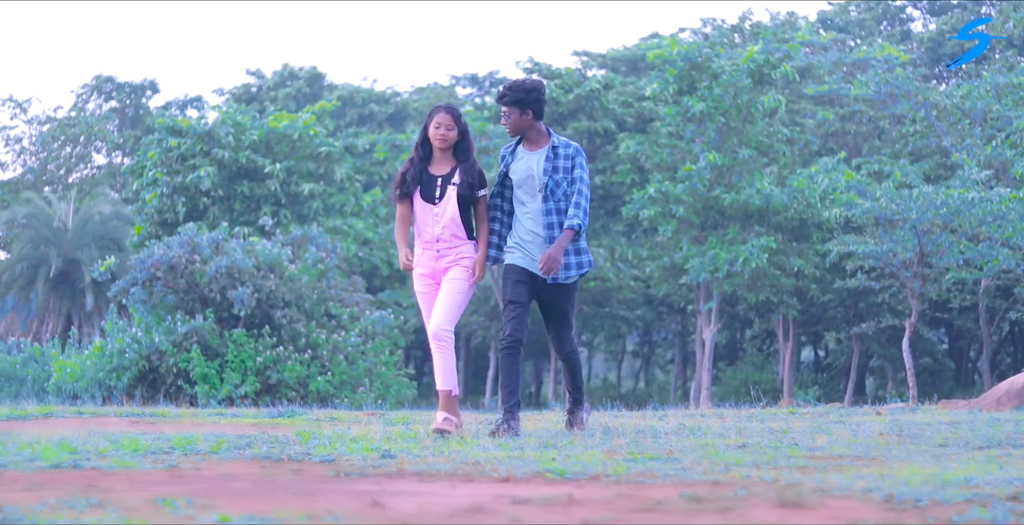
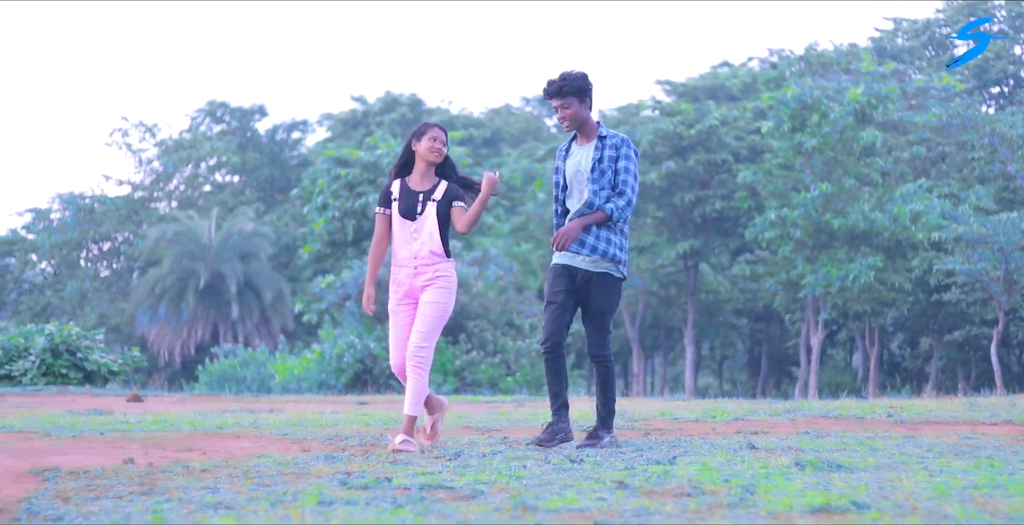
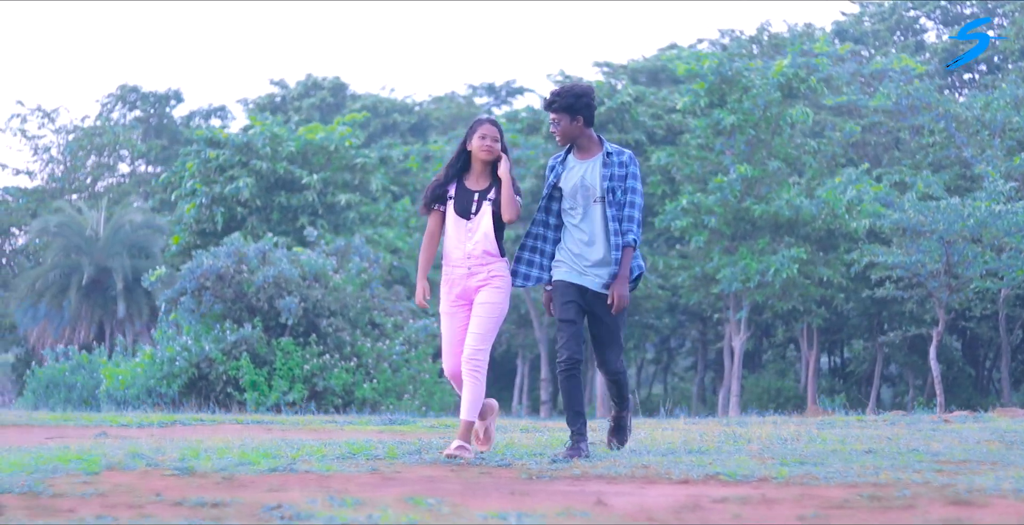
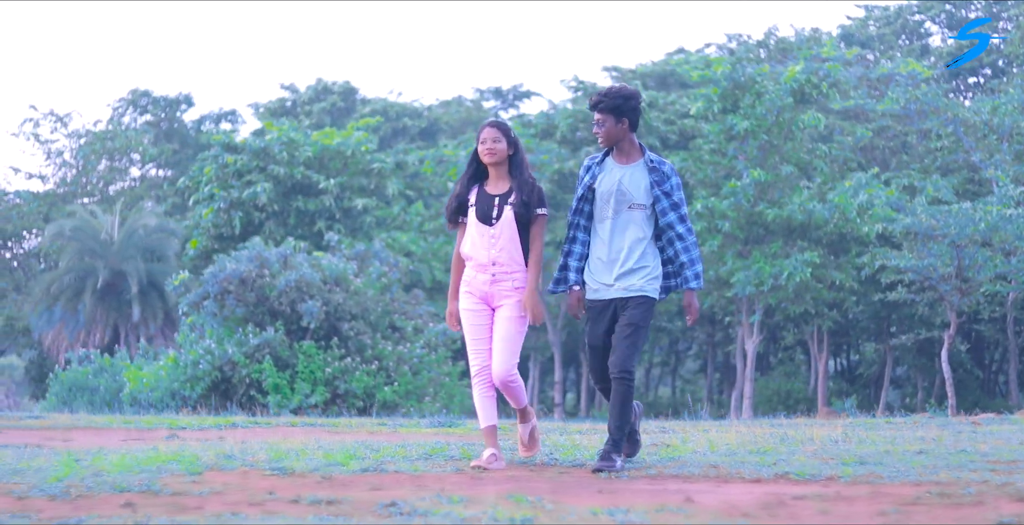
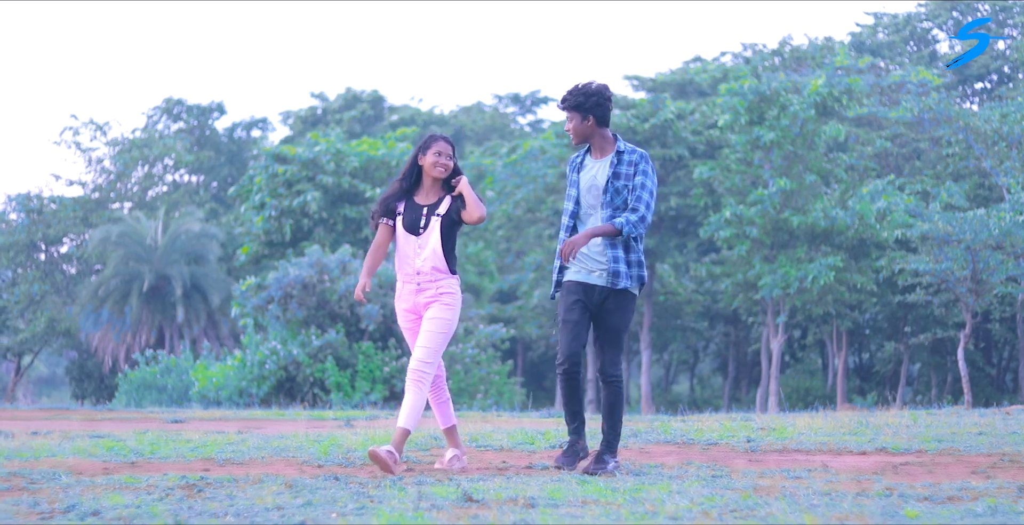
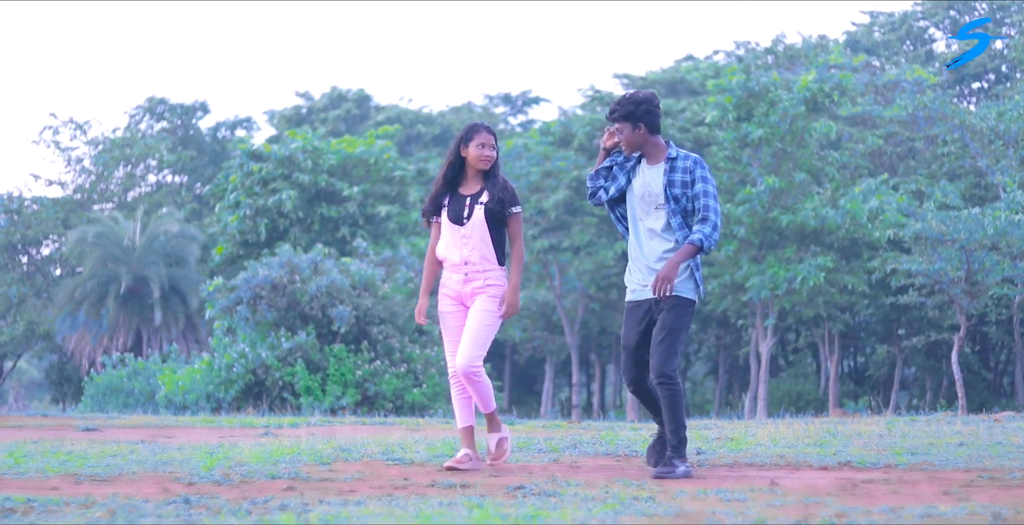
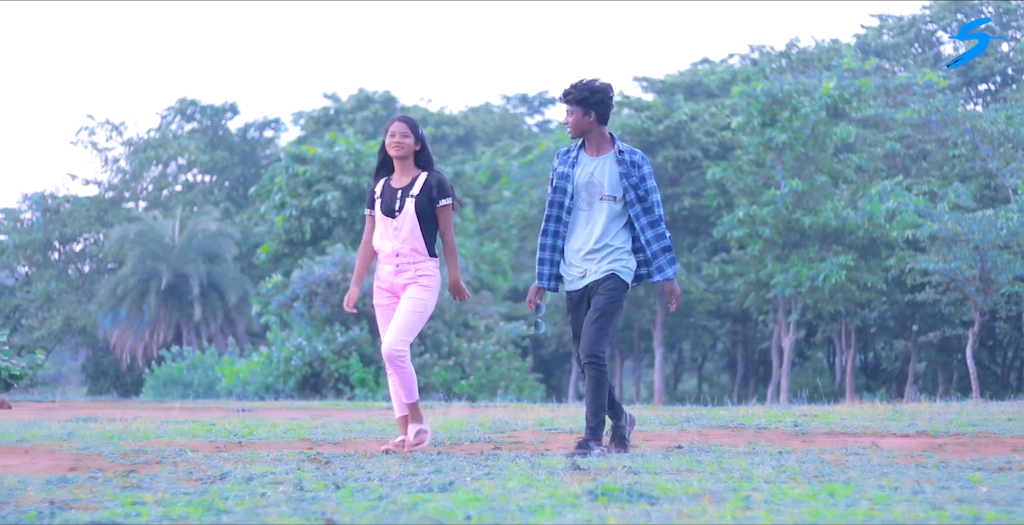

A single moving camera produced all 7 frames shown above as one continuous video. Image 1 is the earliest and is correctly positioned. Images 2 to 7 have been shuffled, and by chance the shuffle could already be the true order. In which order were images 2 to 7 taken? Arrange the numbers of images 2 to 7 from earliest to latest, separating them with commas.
3, 4, 6, 5, 7, 2
